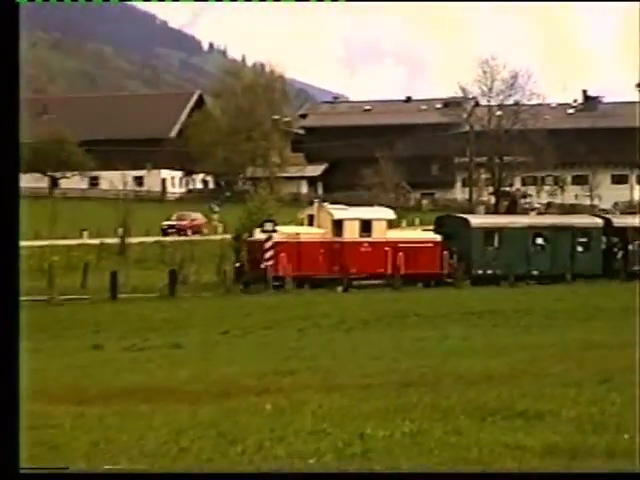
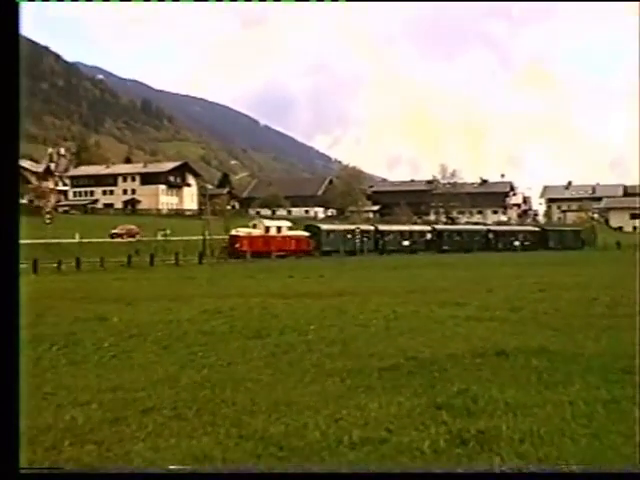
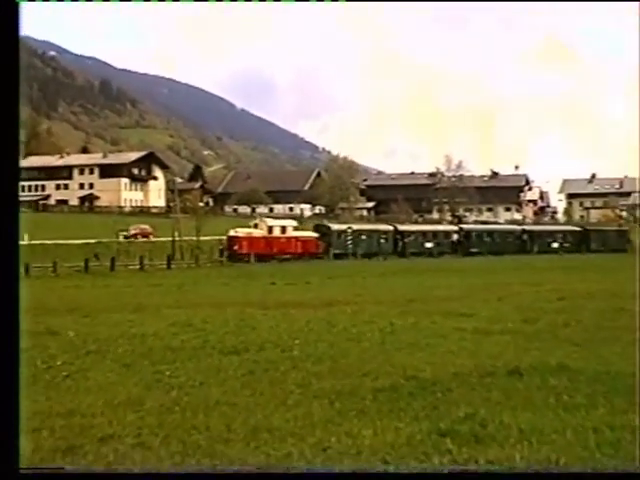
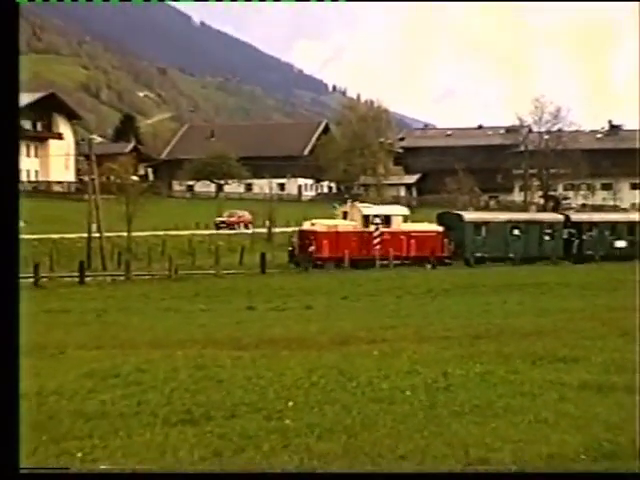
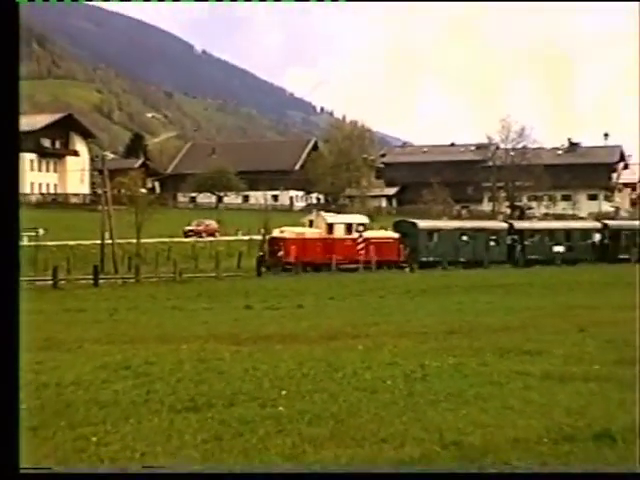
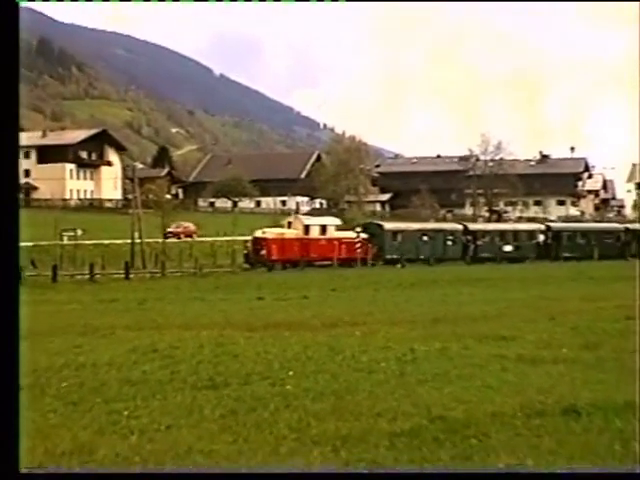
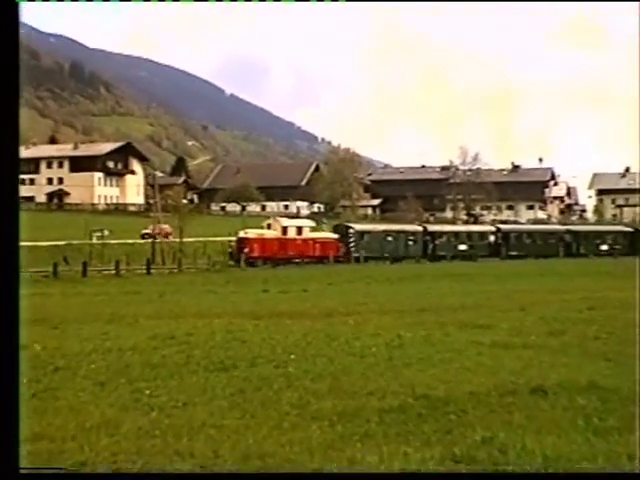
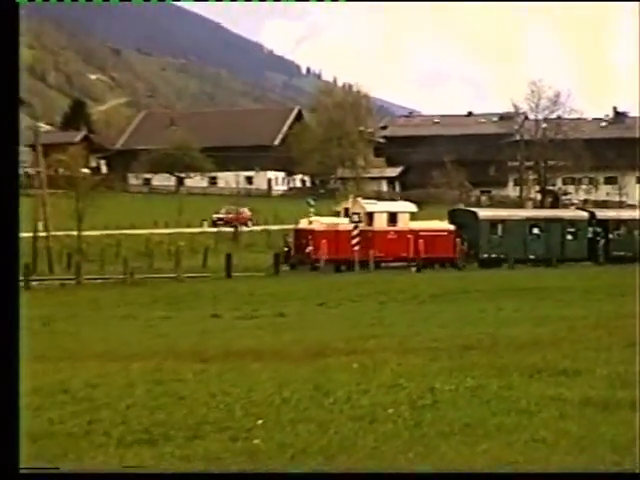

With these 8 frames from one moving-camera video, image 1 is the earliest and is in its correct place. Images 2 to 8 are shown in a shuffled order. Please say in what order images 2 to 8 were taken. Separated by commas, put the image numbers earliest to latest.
8, 4, 5, 6, 7, 3, 2
